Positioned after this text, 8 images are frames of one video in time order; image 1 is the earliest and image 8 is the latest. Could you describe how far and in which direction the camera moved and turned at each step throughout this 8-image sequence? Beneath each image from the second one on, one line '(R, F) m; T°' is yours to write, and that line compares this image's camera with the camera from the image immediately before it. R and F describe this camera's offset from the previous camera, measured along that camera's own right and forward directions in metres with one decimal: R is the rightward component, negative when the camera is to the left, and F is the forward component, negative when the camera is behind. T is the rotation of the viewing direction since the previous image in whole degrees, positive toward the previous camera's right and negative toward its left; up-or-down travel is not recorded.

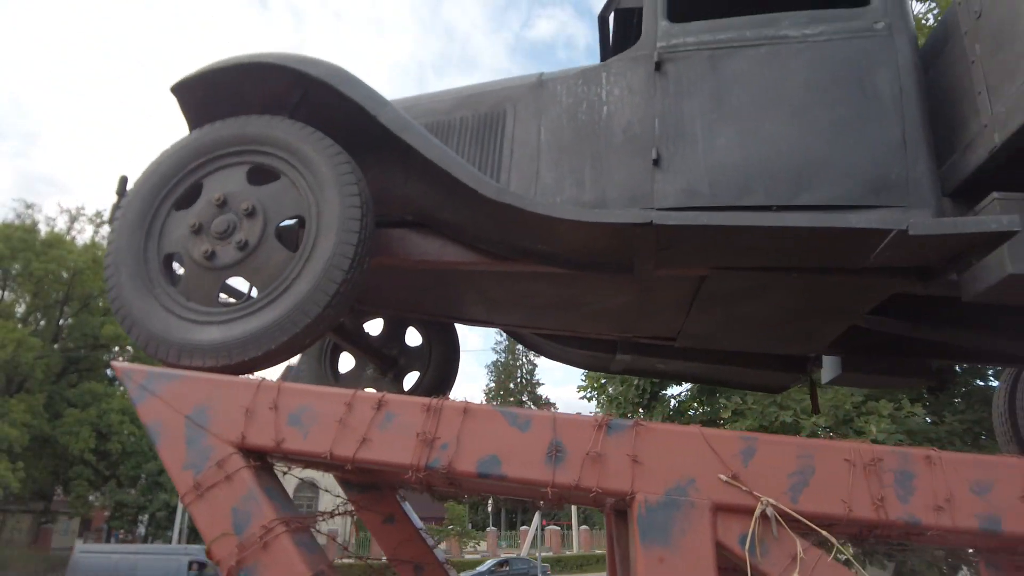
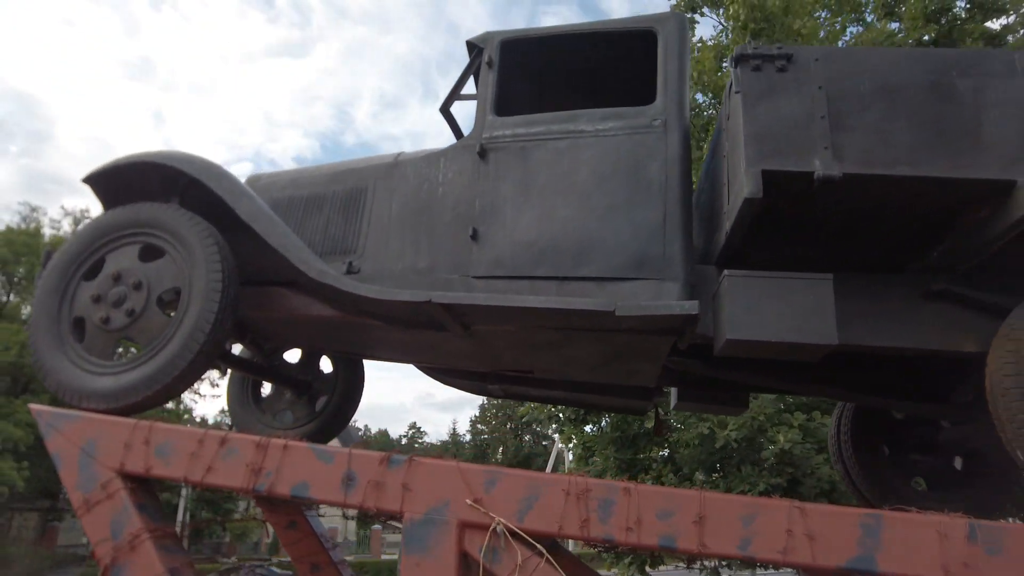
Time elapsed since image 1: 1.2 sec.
(+0.7, -0.5) m; -1°
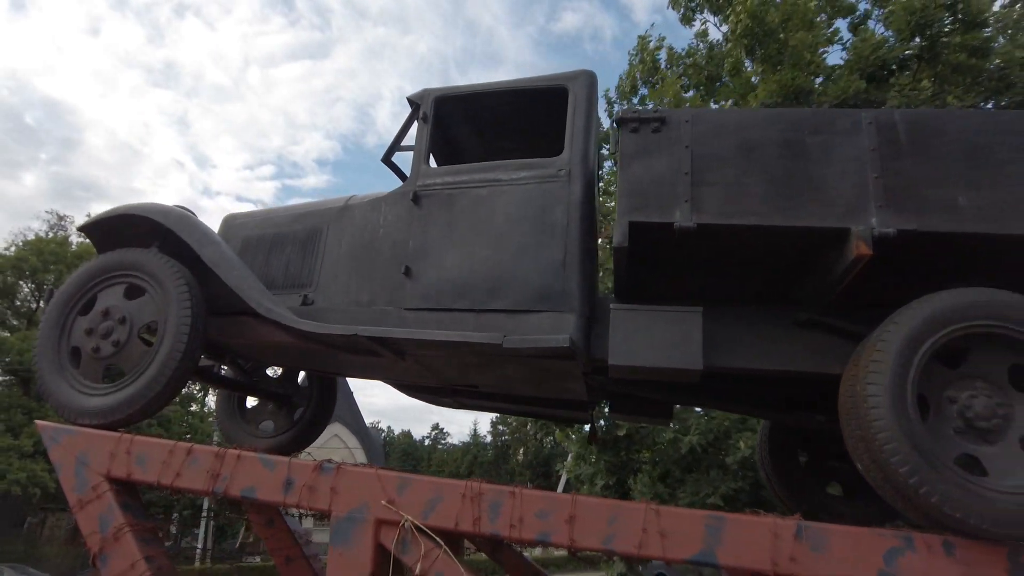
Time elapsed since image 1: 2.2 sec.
(+0.5, -0.5) m; -2°
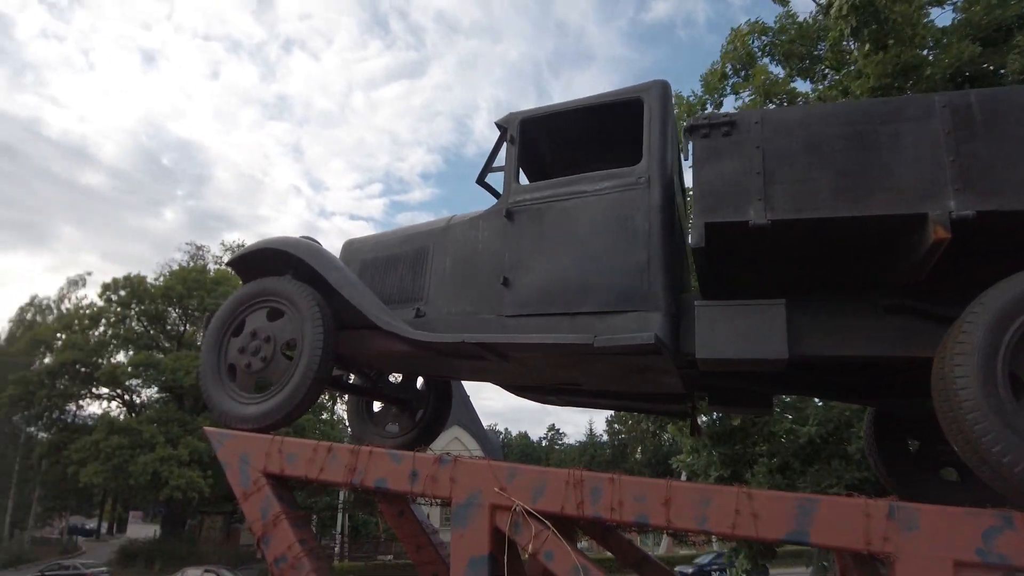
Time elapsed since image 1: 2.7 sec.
(+0.1, -0.3) m; -9°
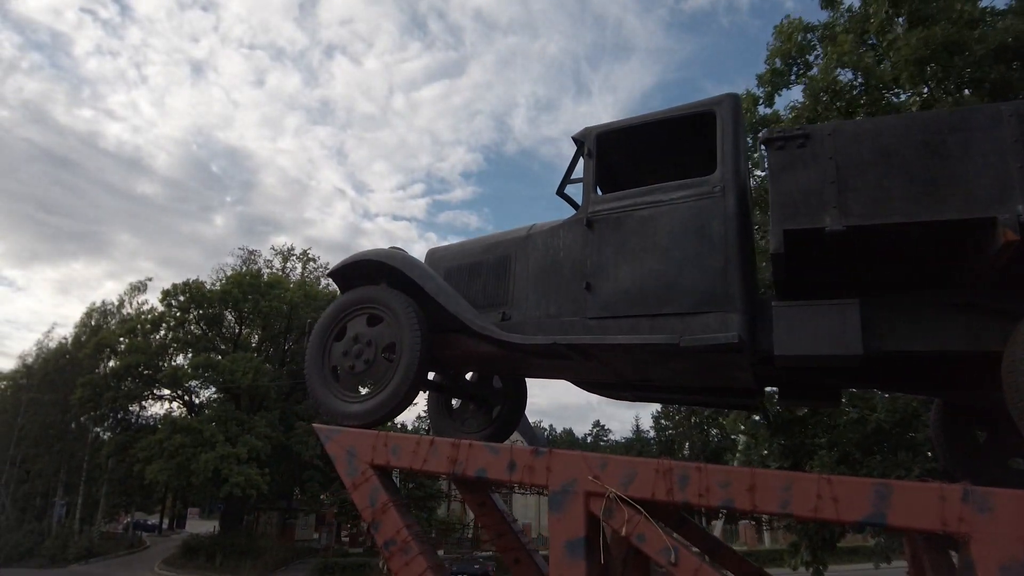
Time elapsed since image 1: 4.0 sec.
(-0.2, -0.3) m; -3°
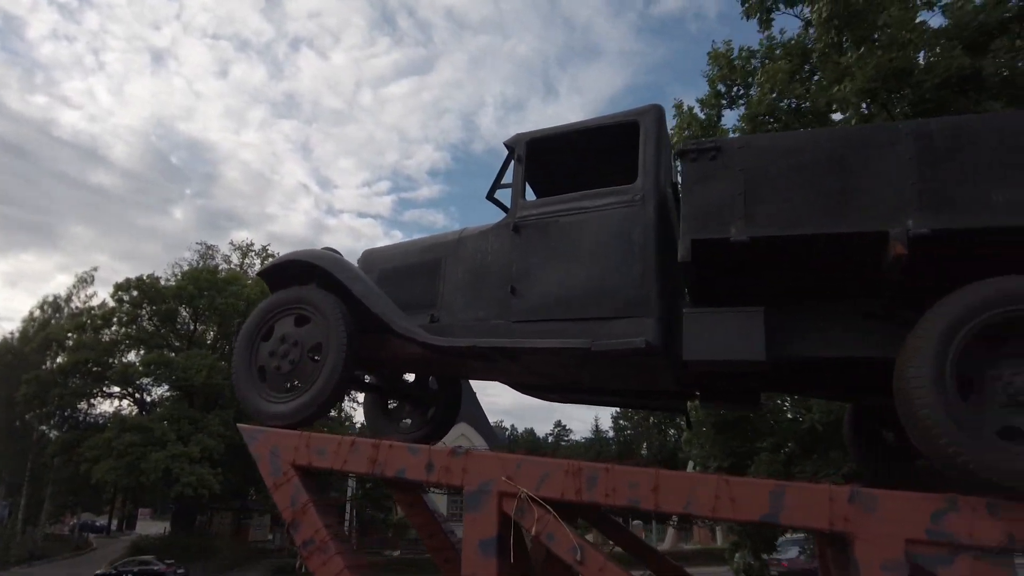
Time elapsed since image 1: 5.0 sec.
(+0.2, -0.1) m; +3°
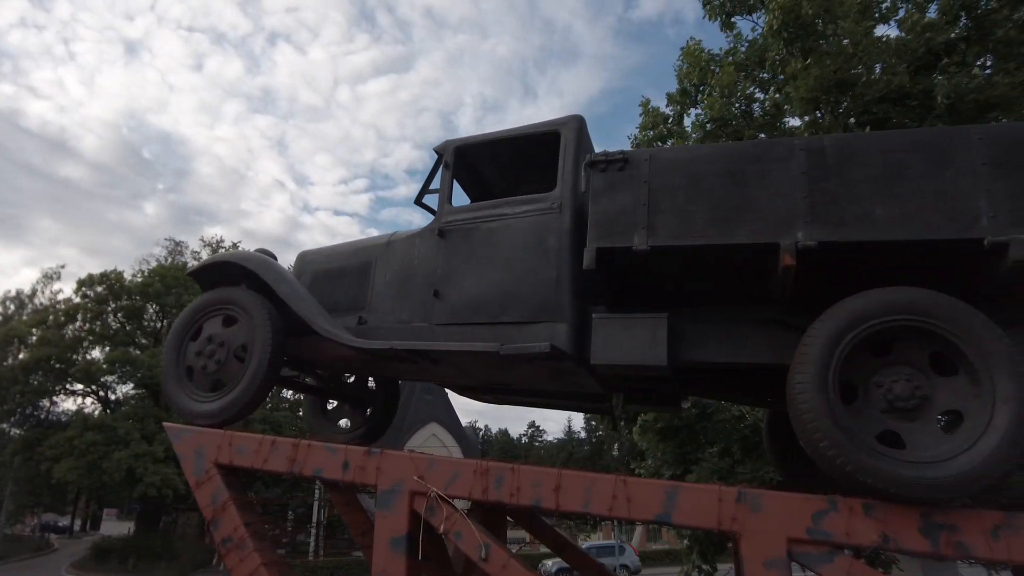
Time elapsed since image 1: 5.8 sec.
(+0.3, -0.1) m; +2°
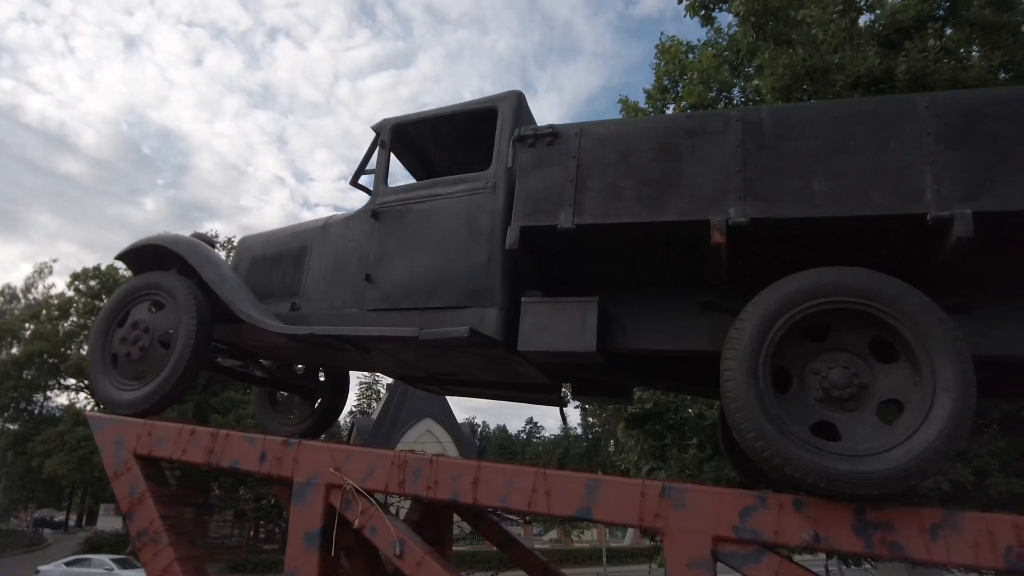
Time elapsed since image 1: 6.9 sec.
(+0.4, +0.2) m; 0°
